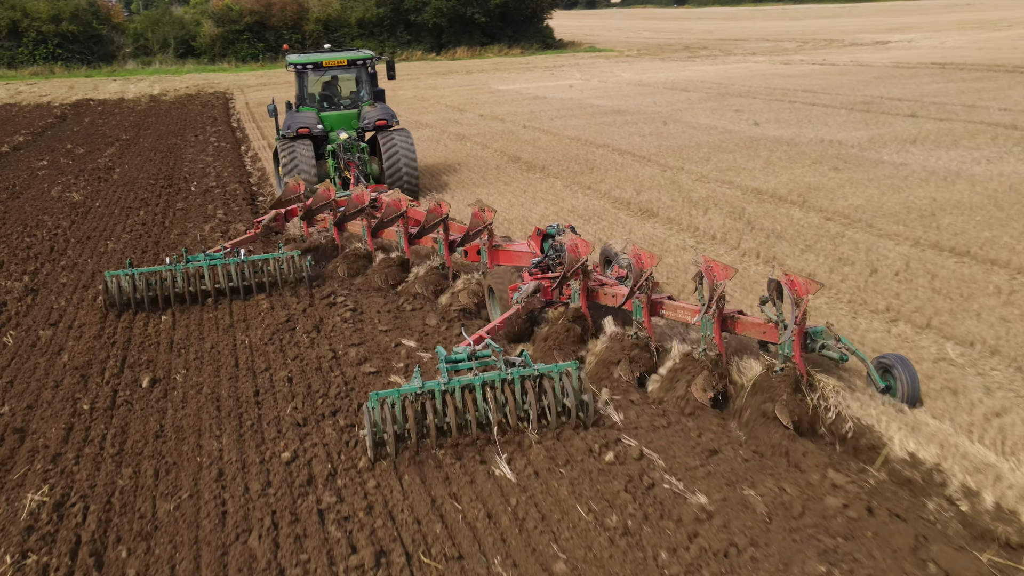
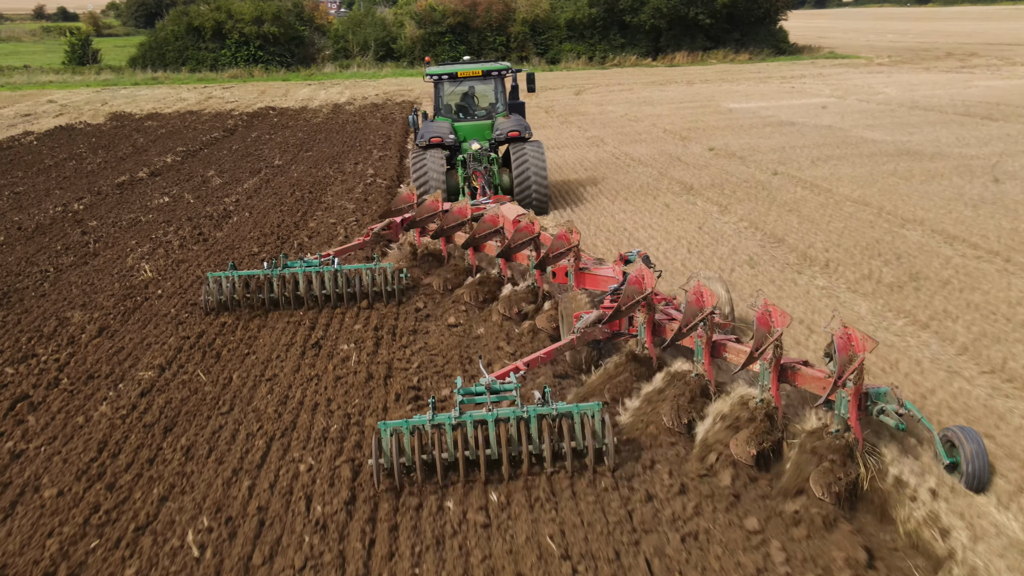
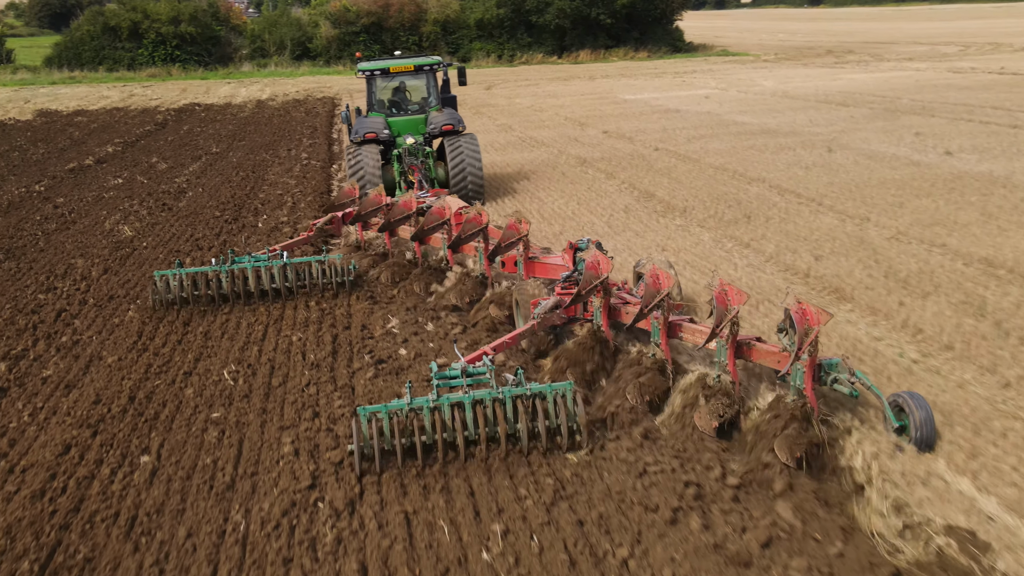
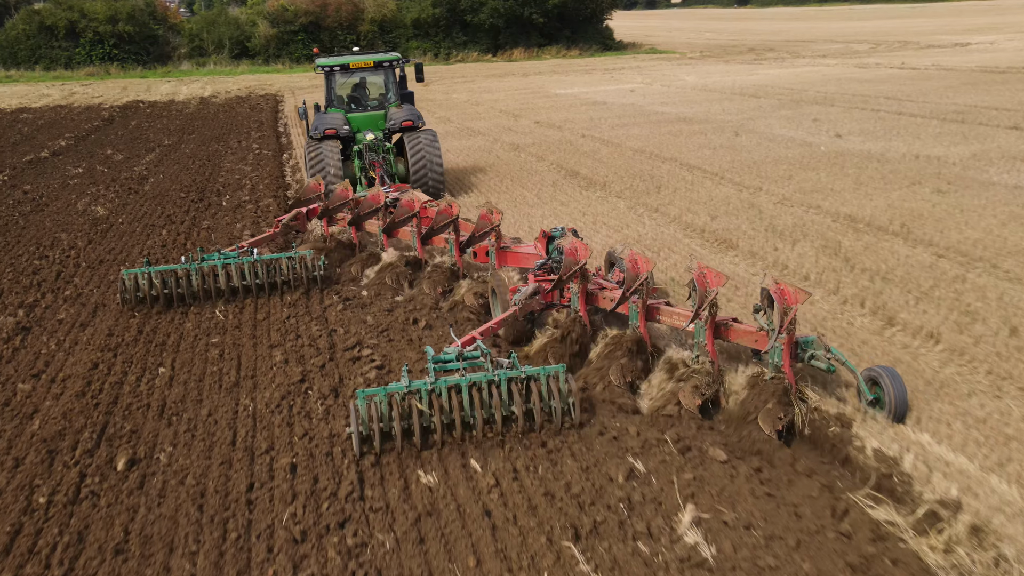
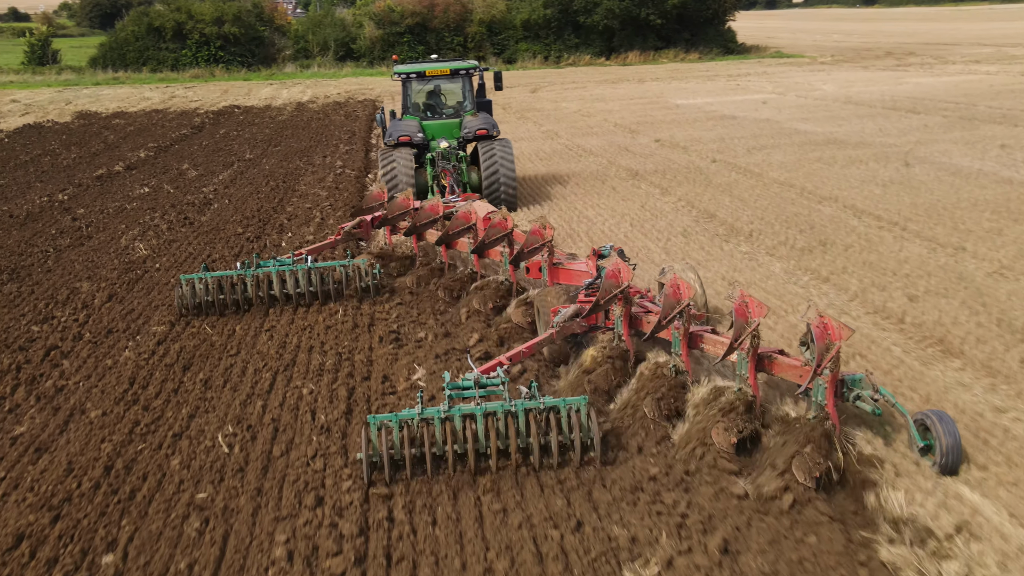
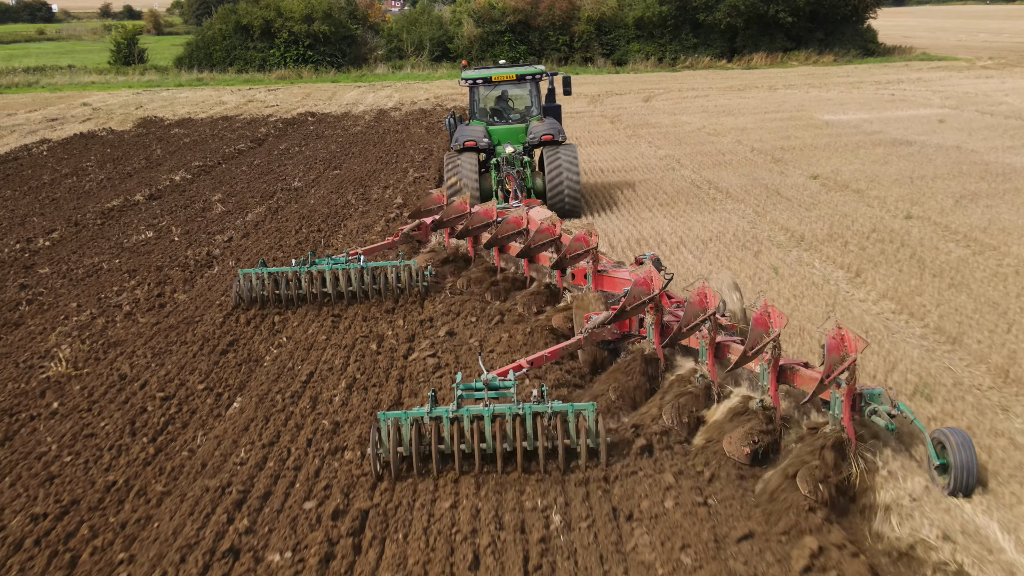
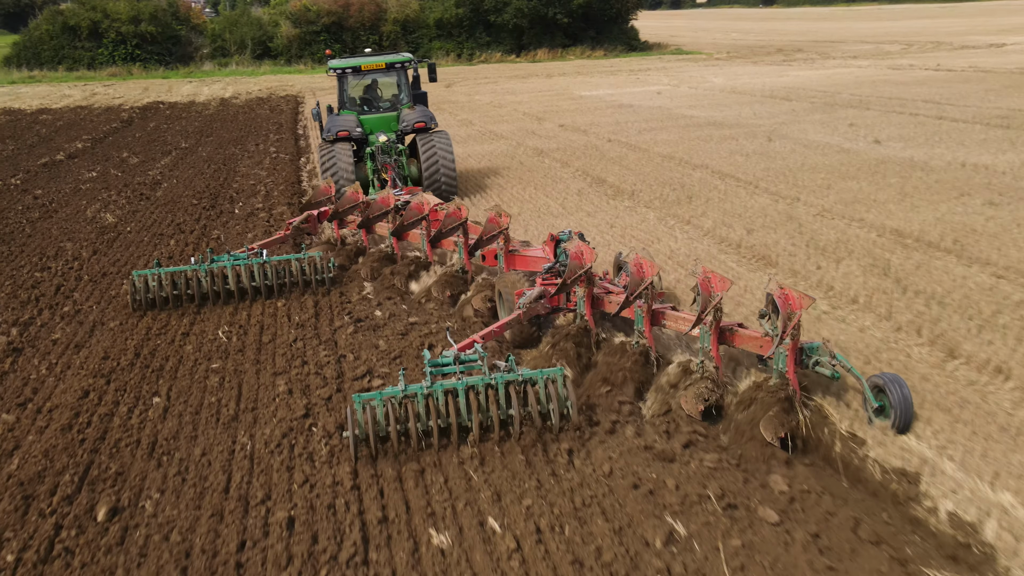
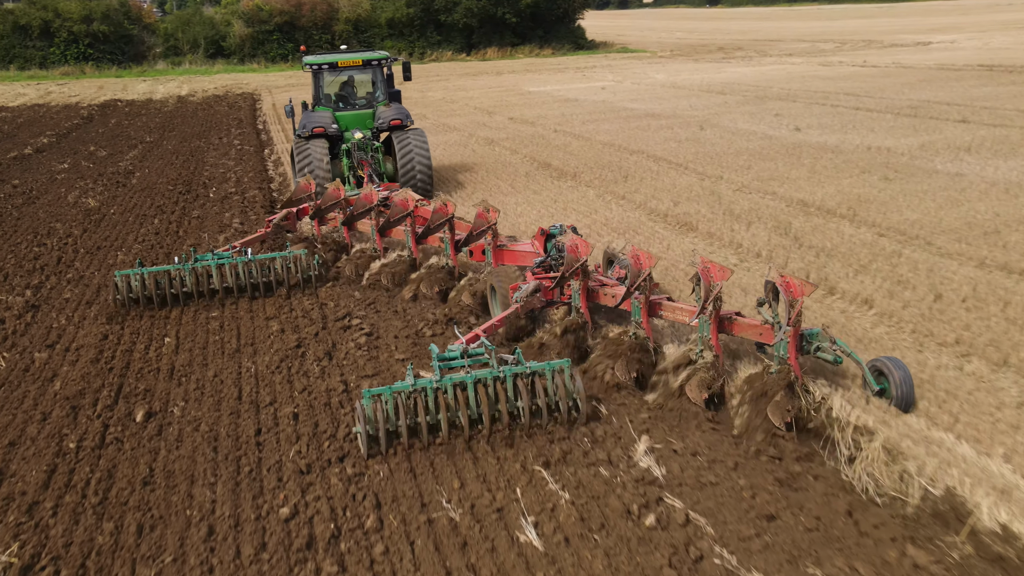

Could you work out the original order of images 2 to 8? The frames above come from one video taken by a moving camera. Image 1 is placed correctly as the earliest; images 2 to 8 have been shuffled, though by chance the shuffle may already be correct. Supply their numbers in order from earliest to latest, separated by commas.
8, 4, 7, 3, 5, 2, 6
